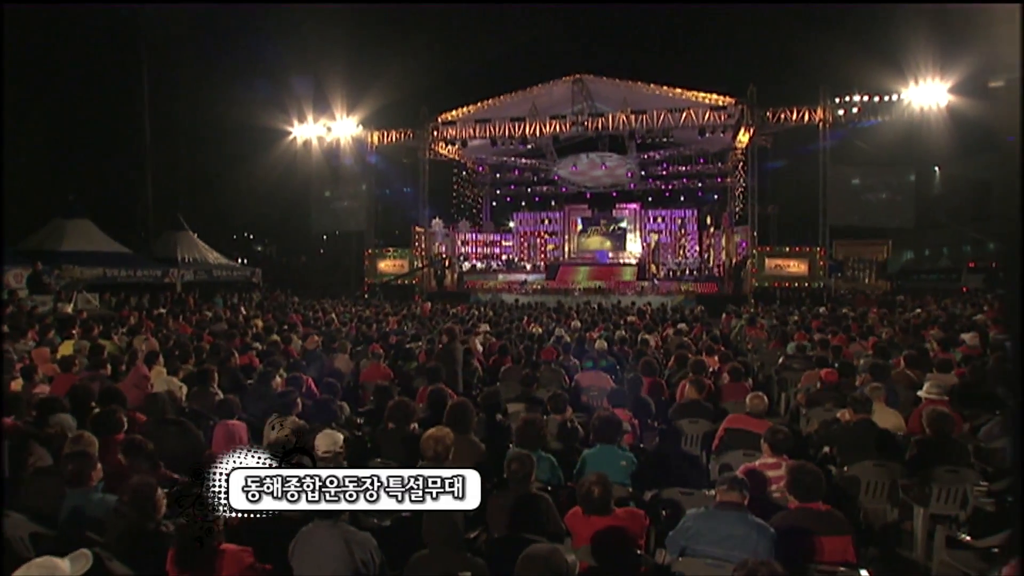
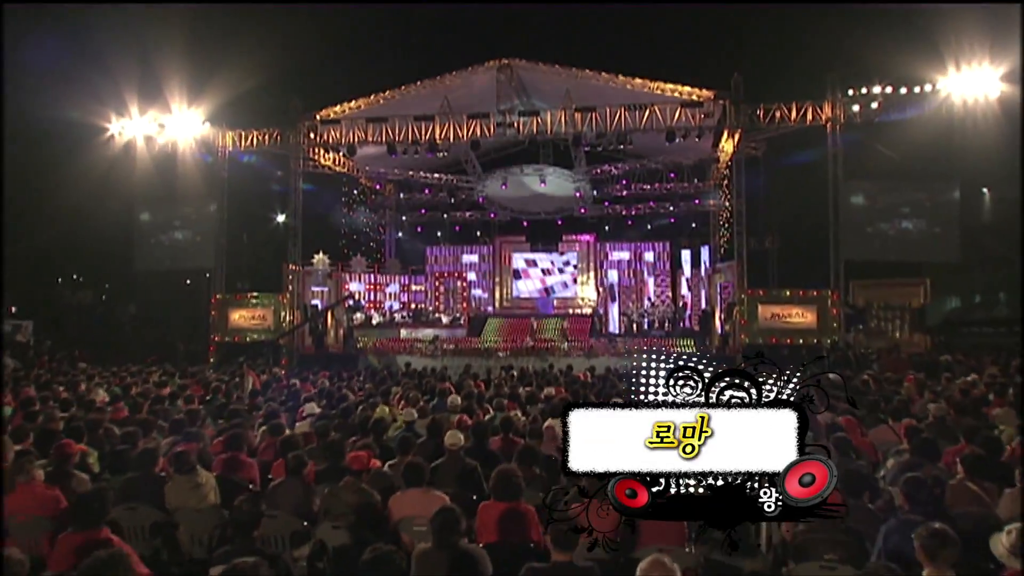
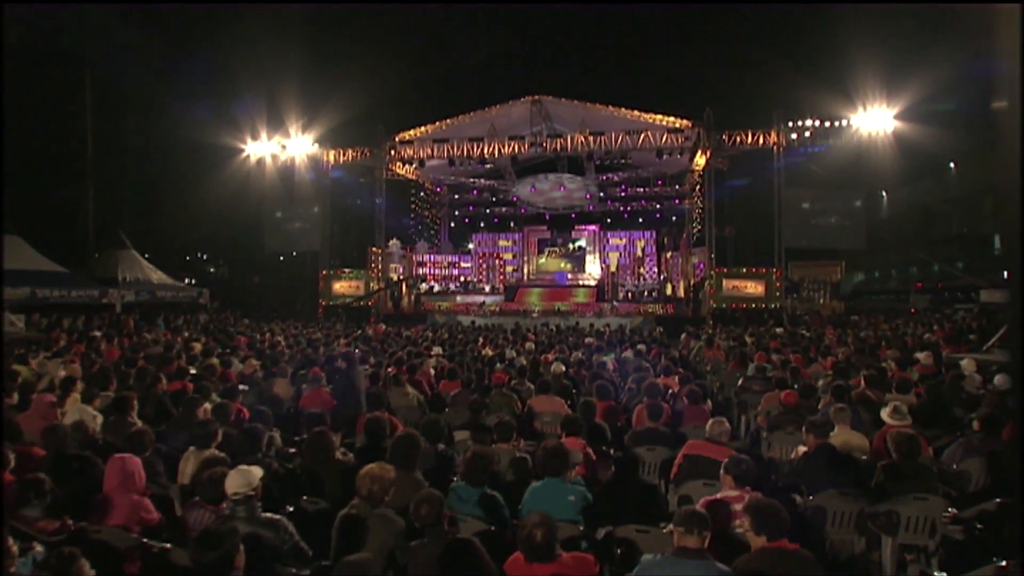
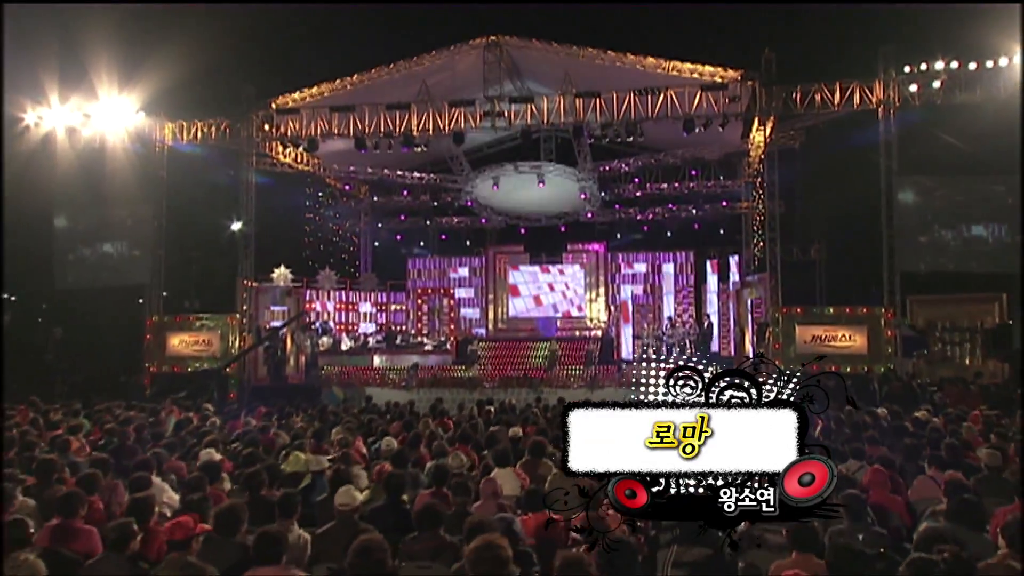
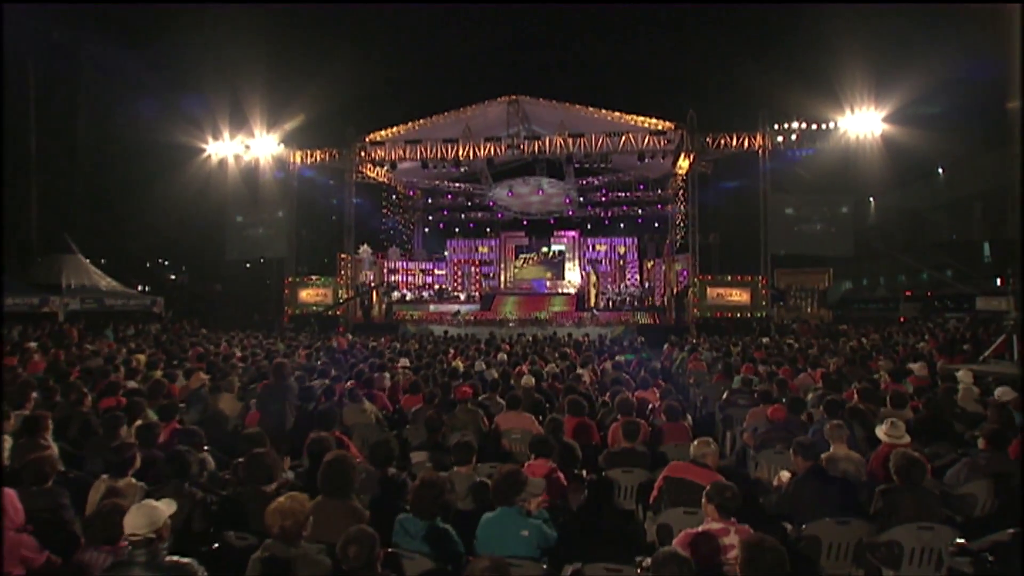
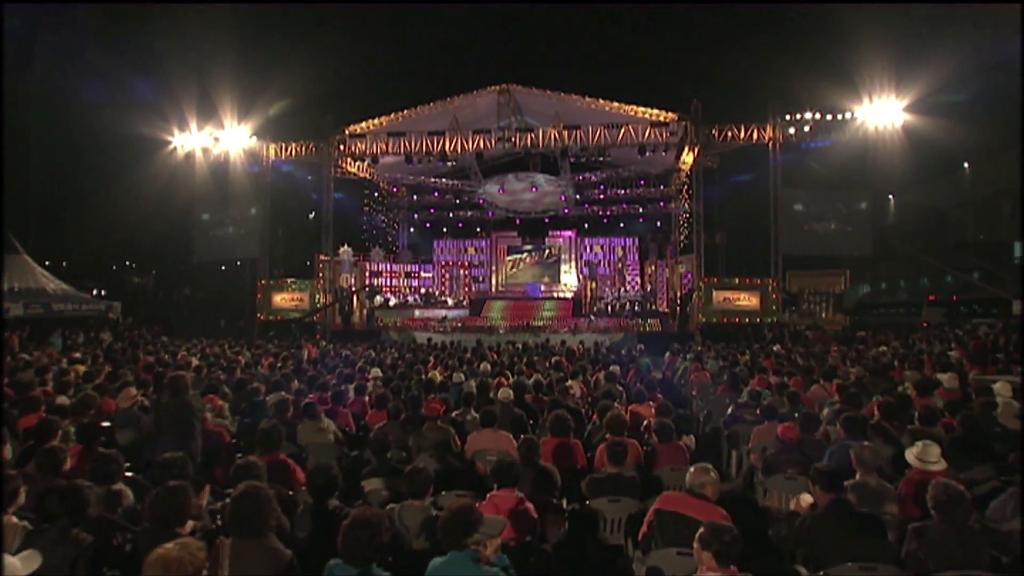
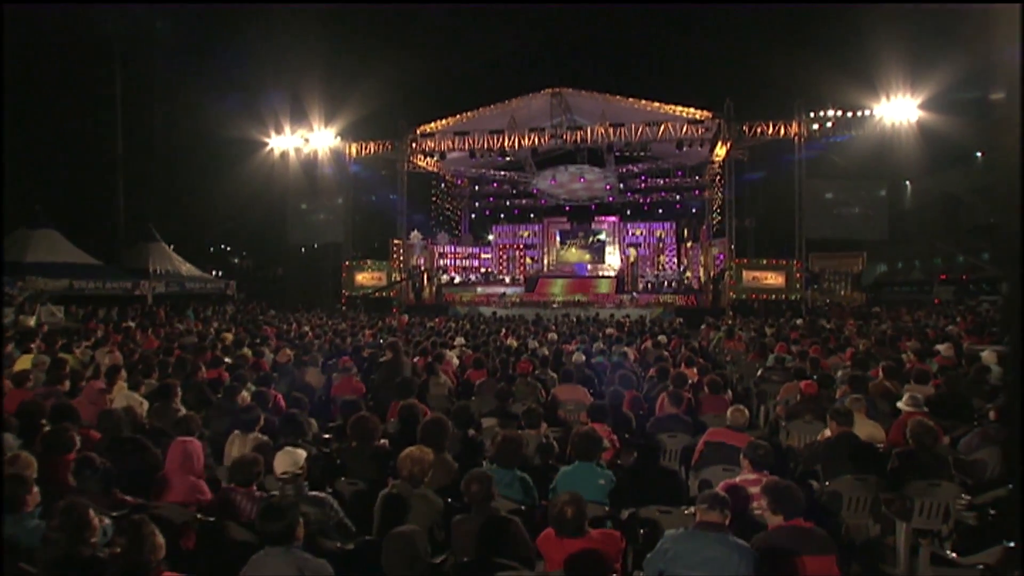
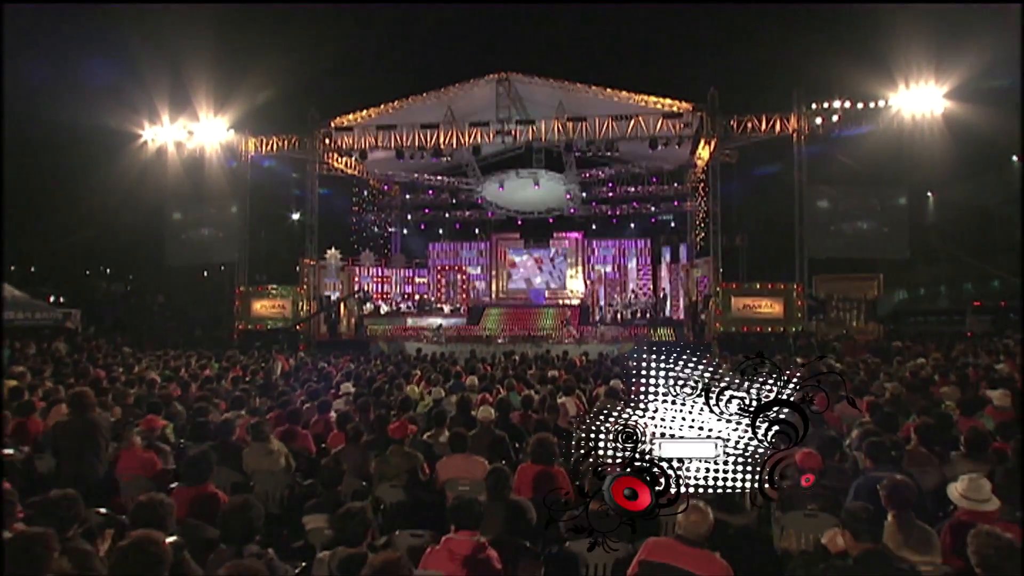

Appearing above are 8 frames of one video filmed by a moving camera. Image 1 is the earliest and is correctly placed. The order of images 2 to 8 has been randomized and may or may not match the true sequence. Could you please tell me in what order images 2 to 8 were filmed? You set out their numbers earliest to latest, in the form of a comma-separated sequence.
7, 3, 5, 6, 8, 2, 4
